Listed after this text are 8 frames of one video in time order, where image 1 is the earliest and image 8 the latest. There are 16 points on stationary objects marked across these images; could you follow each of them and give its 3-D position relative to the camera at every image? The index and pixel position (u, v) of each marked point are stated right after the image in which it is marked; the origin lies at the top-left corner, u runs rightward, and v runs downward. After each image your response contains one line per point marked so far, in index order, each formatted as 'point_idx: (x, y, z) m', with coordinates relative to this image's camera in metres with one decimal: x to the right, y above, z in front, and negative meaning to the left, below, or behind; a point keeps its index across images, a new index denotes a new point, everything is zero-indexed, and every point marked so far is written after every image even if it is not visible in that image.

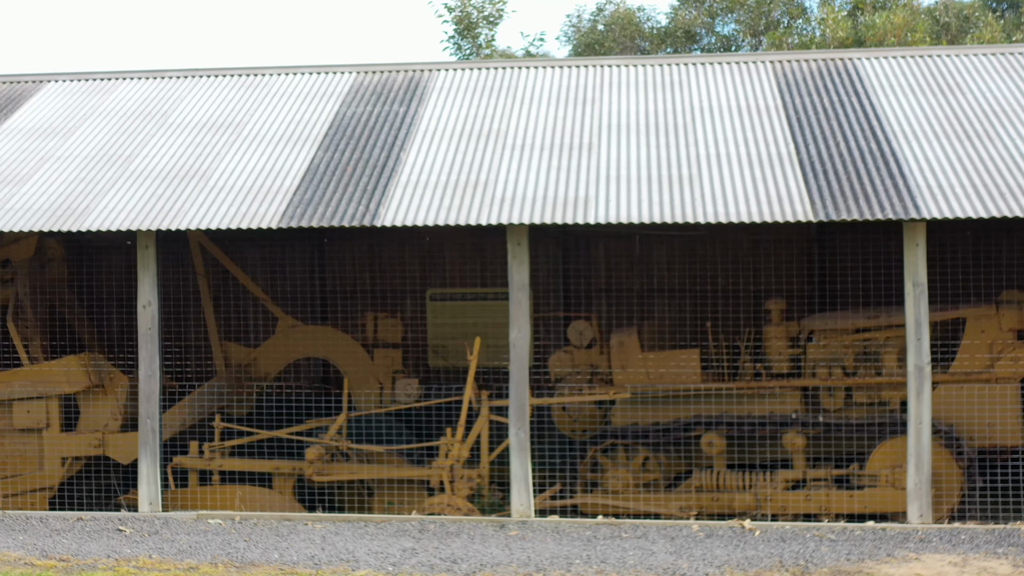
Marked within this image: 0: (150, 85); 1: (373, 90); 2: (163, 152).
0: (-2.6, +1.5, +9.0) m
1: (-0.9, +1.4, +8.6) m
2: (-2.2, +0.9, +7.8) m
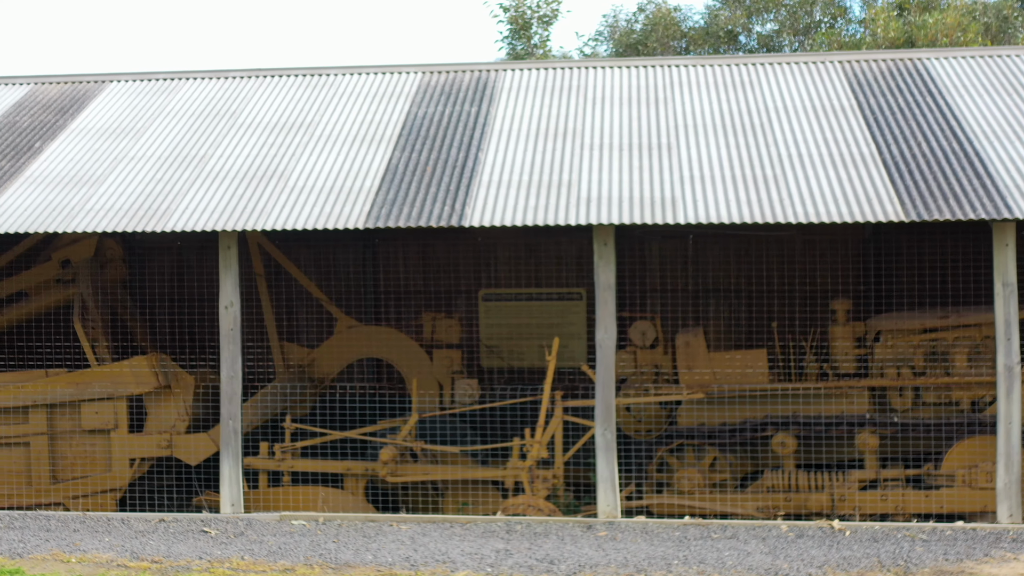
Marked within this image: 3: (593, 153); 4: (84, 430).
0: (-2.1, +1.5, +8.9) m
1: (-0.5, +1.4, +8.6) m
2: (-1.7, +0.9, +7.8) m
3: (+0.5, +0.8, +7.5) m
4: (-2.9, -1.0, +8.4) m
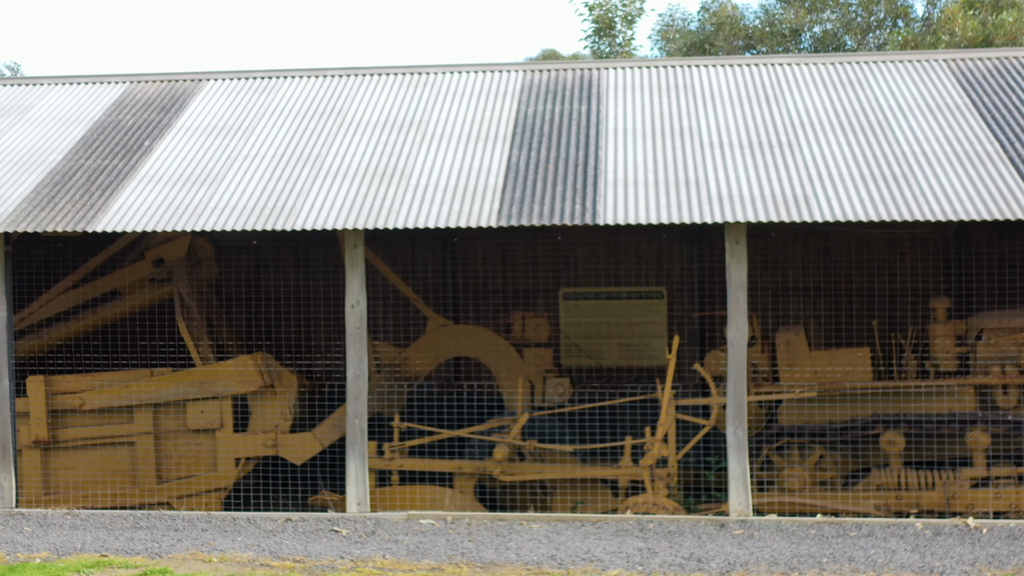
0: (-1.4, +1.5, +8.9) m
1: (+0.3, +1.4, +8.5) m
2: (-1.0, +0.9, +7.8) m
3: (+1.2, +0.8, +7.5) m
4: (-2.2, -1.0, +8.4) m
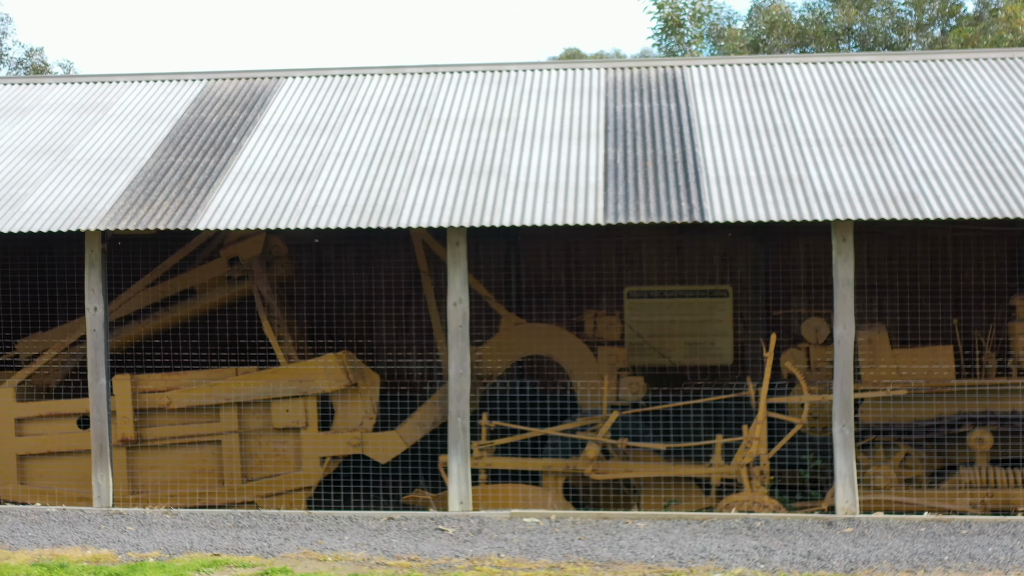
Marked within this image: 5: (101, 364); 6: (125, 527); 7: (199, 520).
0: (-0.8, +1.5, +8.9) m
1: (+0.8, +1.4, +8.5) m
2: (-0.4, +0.9, +7.8) m
3: (+1.8, +0.8, +7.5) m
4: (-1.6, -1.0, +8.3) m
5: (-2.4, -0.5, +7.3) m
6: (-2.2, -1.4, +7.0) m
7: (-1.8, -1.3, +7.1) m
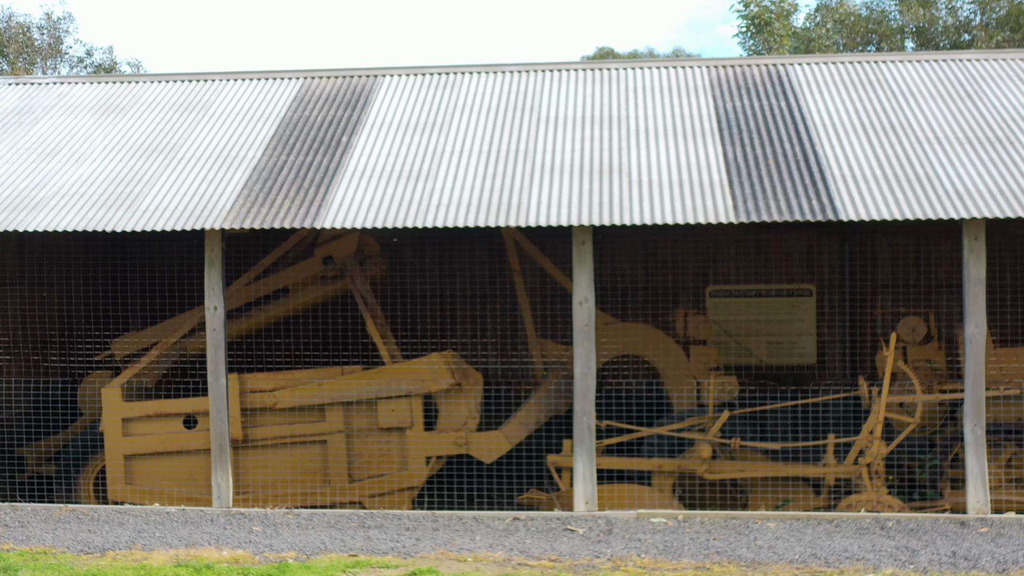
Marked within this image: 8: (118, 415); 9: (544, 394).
0: (-0.1, +1.5, +8.8) m
1: (+1.6, +1.4, +8.5) m
2: (+0.3, +0.9, +7.7) m
3: (+2.5, +0.9, +7.4) m
4: (-0.9, -0.9, +8.3) m
5: (-1.7, -0.4, +7.3) m
6: (-1.5, -1.4, +7.0) m
7: (-1.1, -1.3, +7.1) m
8: (-2.6, -0.8, +8.2) m
9: (+0.2, -0.7, +8.7) m
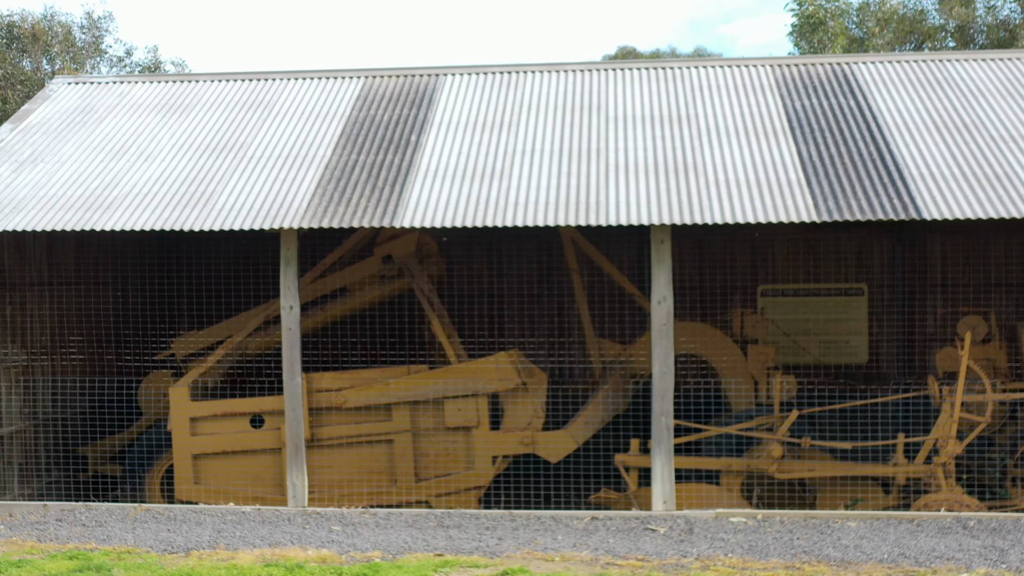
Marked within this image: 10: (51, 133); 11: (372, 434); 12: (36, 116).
0: (+0.3, +1.5, +8.8) m
1: (+2.0, +1.4, +8.5) m
2: (+0.7, +0.9, +7.7) m
3: (+3.0, +0.9, +7.4) m
4: (-0.5, -0.9, +8.3) m
5: (-1.3, -0.4, +7.3) m
6: (-1.0, -1.3, +7.0) m
7: (-0.6, -1.3, +7.1) m
8: (-2.2, -0.8, +8.2) m
9: (+0.7, -0.7, +8.6) m
10: (-3.1, +1.1, +8.4) m
11: (-0.9, -1.0, +8.2) m
12: (-3.4, +1.2, +8.7) m
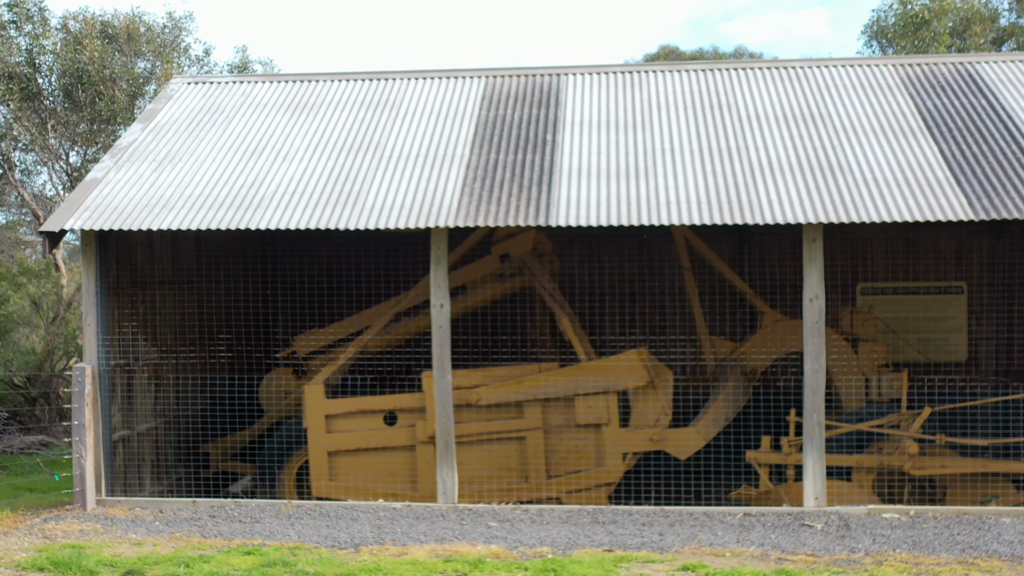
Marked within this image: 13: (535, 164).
0: (+1.2, +1.5, +8.9) m
1: (+2.9, +1.4, +8.5) m
2: (+1.6, +0.9, +7.8) m
3: (+3.9, +0.9, +7.5) m
4: (+0.4, -0.9, +8.3) m
5: (-0.4, -0.4, +7.3) m
6: (-0.1, -1.3, +7.0) m
7: (+0.2, -1.3, +7.1) m
8: (-1.3, -0.8, +8.2) m
9: (+1.5, -0.7, +8.7) m
10: (-2.3, +1.1, +8.5) m
11: (0.0, -1.0, +8.3) m
12: (-2.5, +1.2, +8.8) m
13: (+0.1, +0.8, +7.8) m
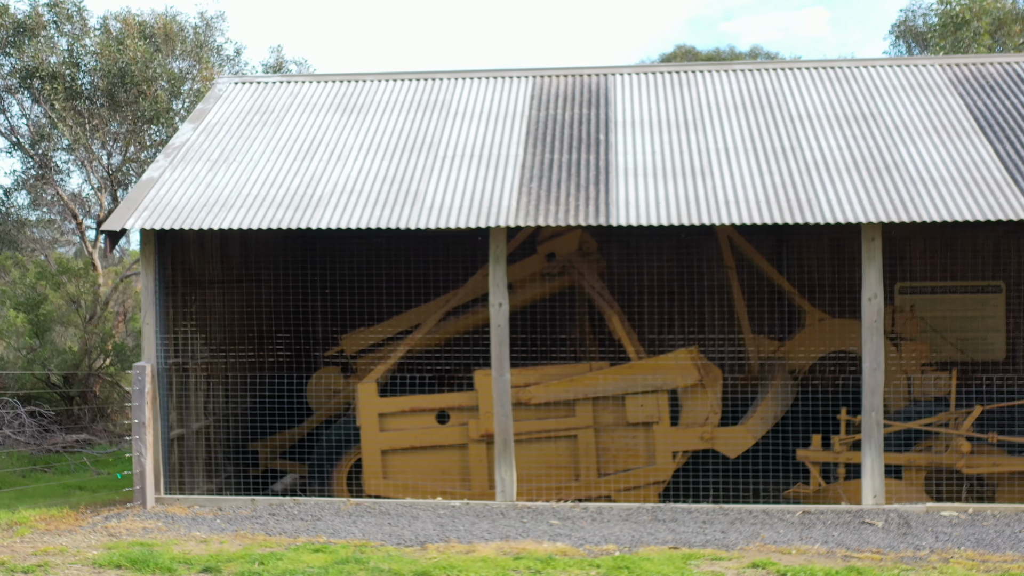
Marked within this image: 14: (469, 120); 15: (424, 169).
0: (+1.6, +1.5, +8.9) m
1: (+3.2, +1.4, +8.6) m
2: (+2.0, +0.9, +7.8) m
3: (+4.2, +0.9, +7.5) m
4: (+0.8, -0.9, +8.4) m
5: (0.0, -0.4, +7.4) m
6: (+0.2, -1.3, +7.1) m
7: (+0.6, -1.3, +7.2) m
8: (-0.9, -0.8, +8.3) m
9: (+1.9, -0.7, +8.7) m
10: (-1.9, +1.1, +8.5) m
11: (+0.3, -1.0, +8.3) m
12: (-2.1, +1.2, +8.8) m
13: (+0.5, +0.8, +7.8) m
14: (-0.3, +1.2, +8.5) m
15: (-0.6, +0.8, +7.9) m
